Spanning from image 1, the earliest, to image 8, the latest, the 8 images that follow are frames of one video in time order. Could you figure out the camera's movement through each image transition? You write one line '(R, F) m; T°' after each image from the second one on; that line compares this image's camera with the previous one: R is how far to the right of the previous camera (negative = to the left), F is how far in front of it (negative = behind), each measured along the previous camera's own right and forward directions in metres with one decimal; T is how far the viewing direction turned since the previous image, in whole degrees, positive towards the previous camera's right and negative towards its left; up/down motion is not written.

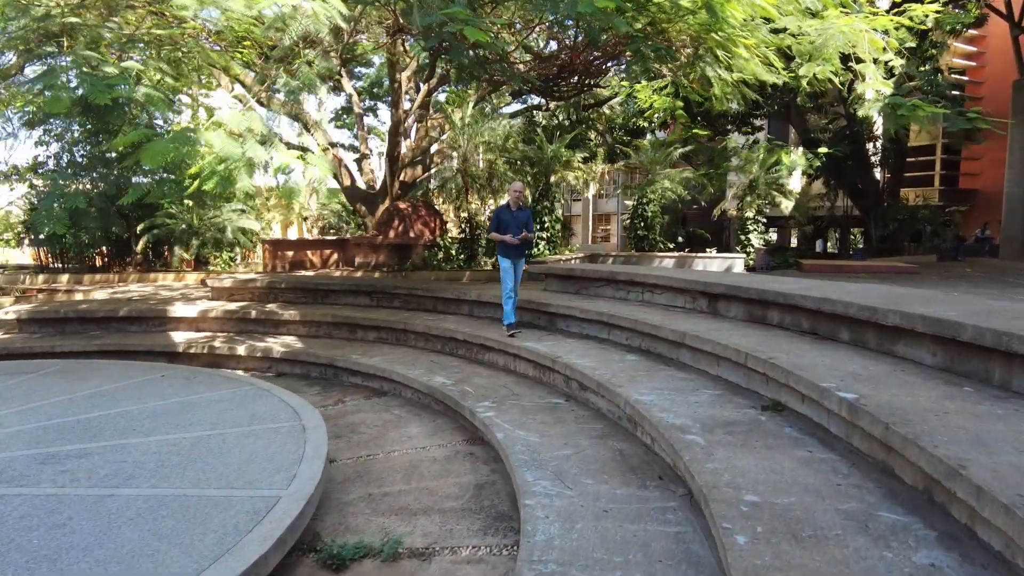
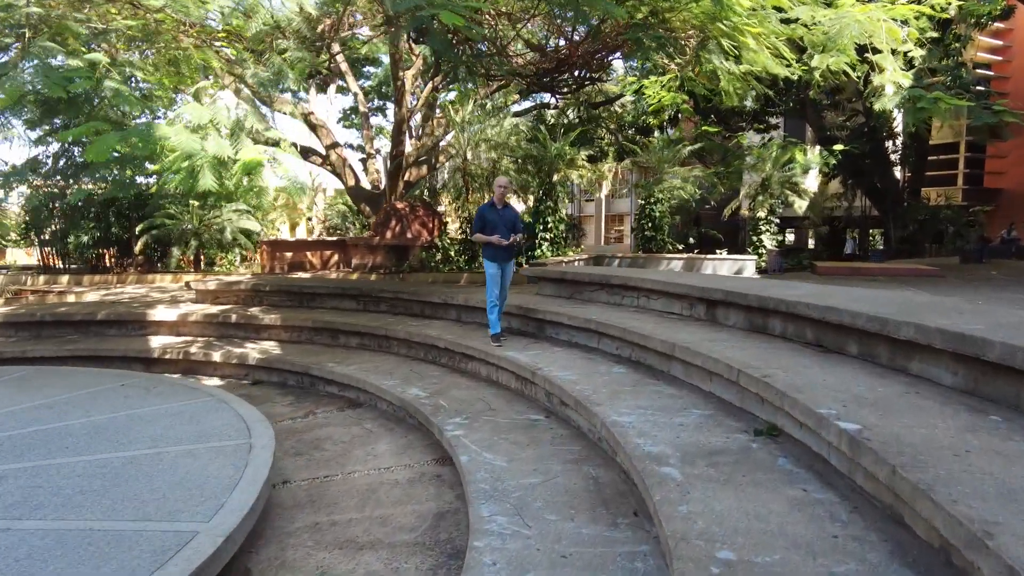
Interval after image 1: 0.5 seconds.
(+0.2, +0.4) m; -1°
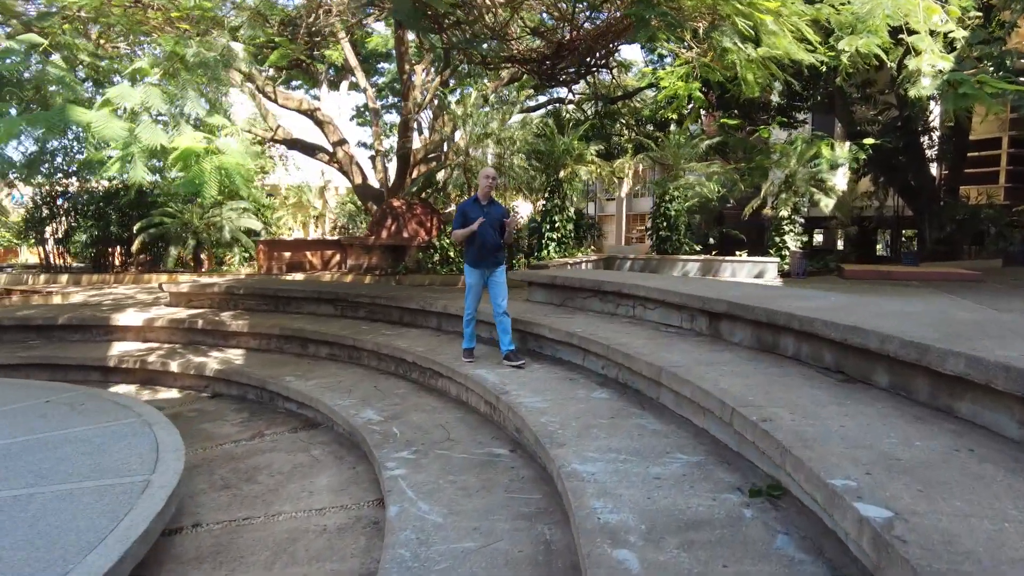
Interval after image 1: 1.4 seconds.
(+0.3, +0.6) m; -2°
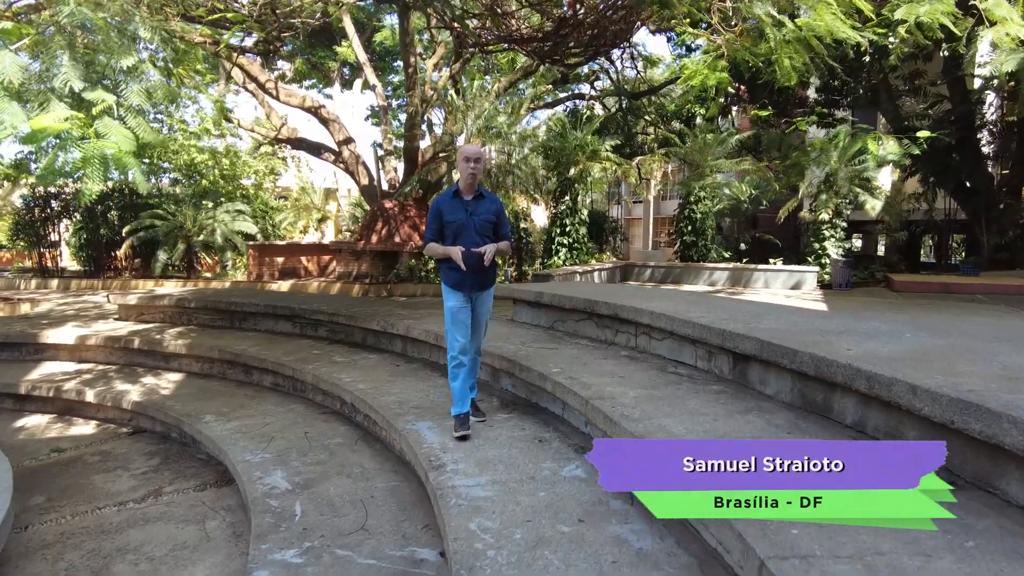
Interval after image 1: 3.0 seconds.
(+0.3, +1.0) m; -3°
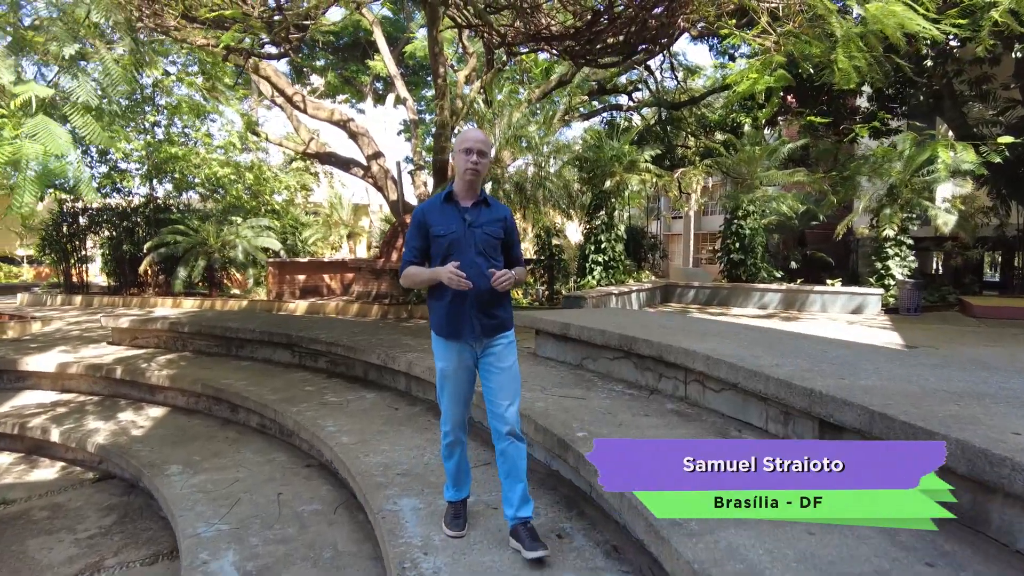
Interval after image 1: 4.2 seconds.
(+0.1, +0.7) m; -3°
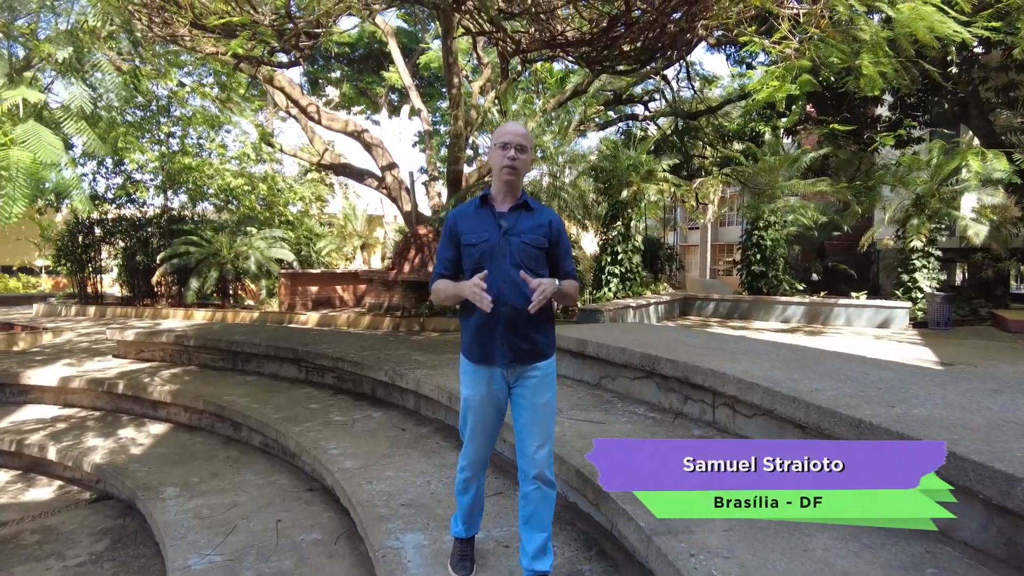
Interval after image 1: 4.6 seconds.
(0.0, +0.2) m; -1°
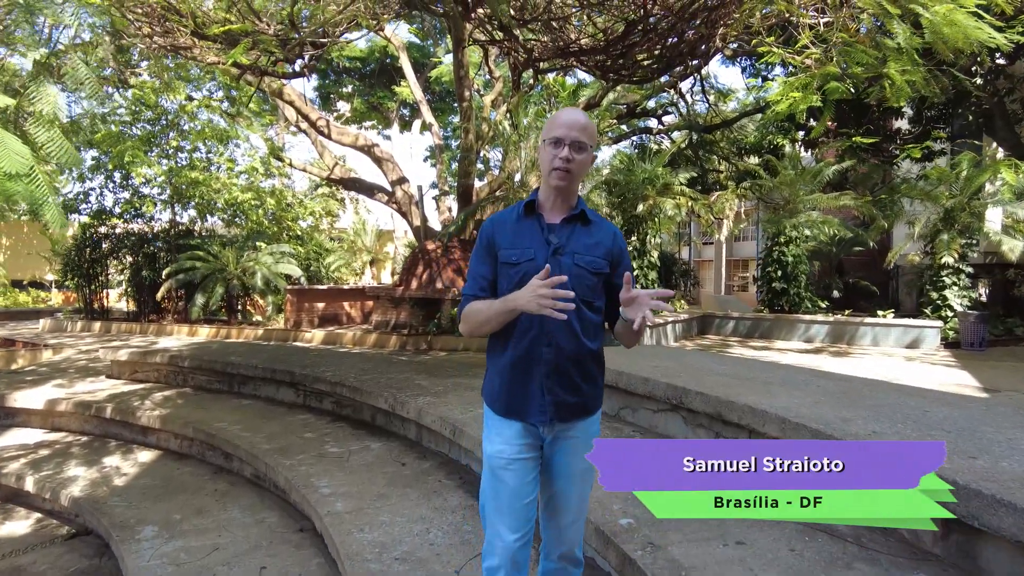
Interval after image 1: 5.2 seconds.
(0.0, +0.3) m; -1°
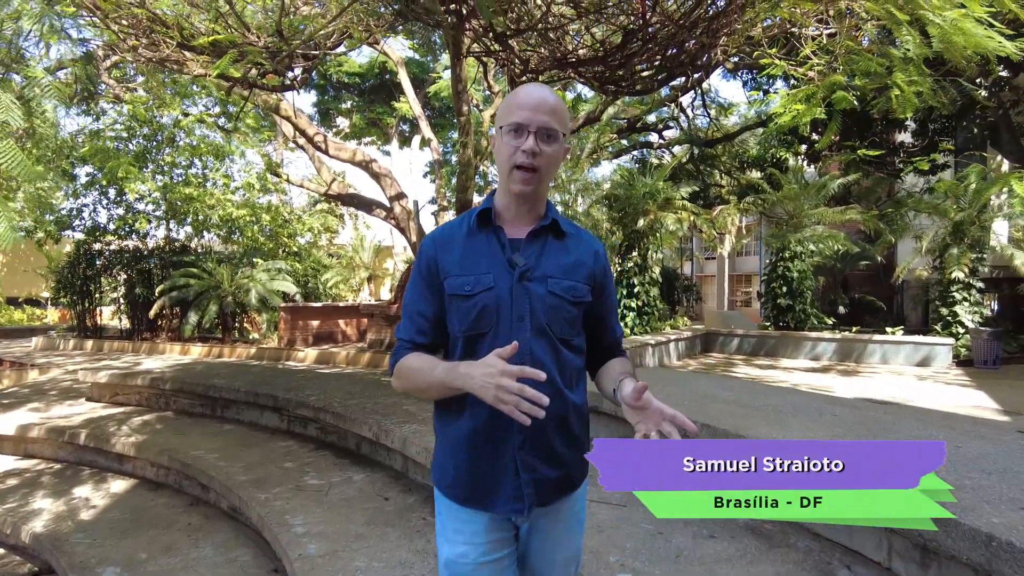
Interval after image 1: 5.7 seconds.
(0.0, +0.2) m; 0°
